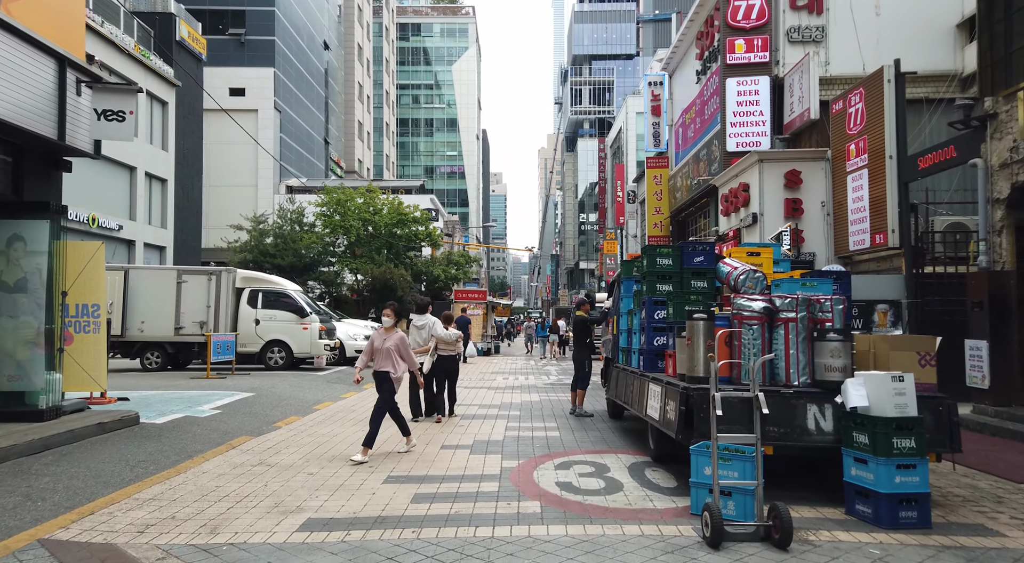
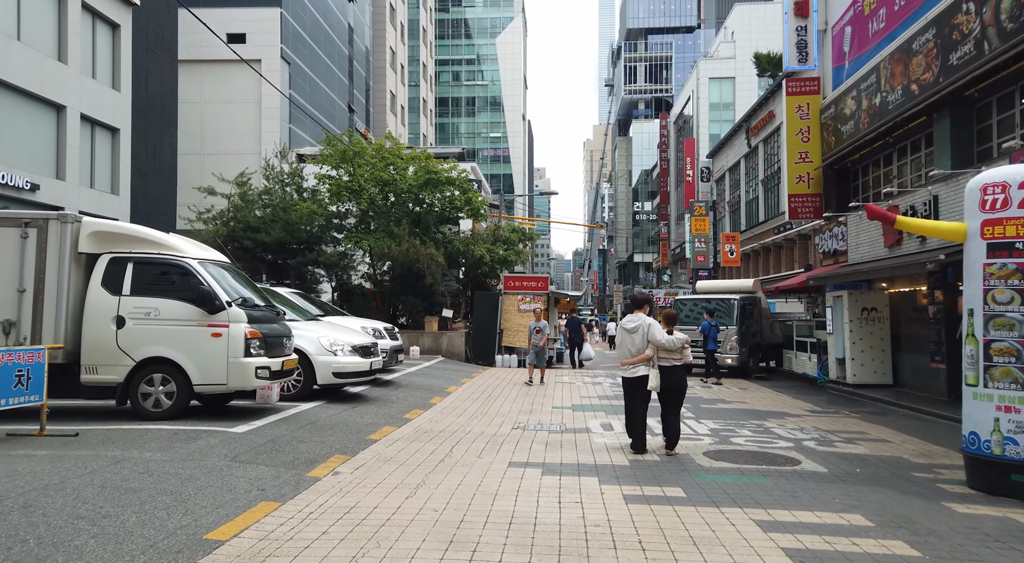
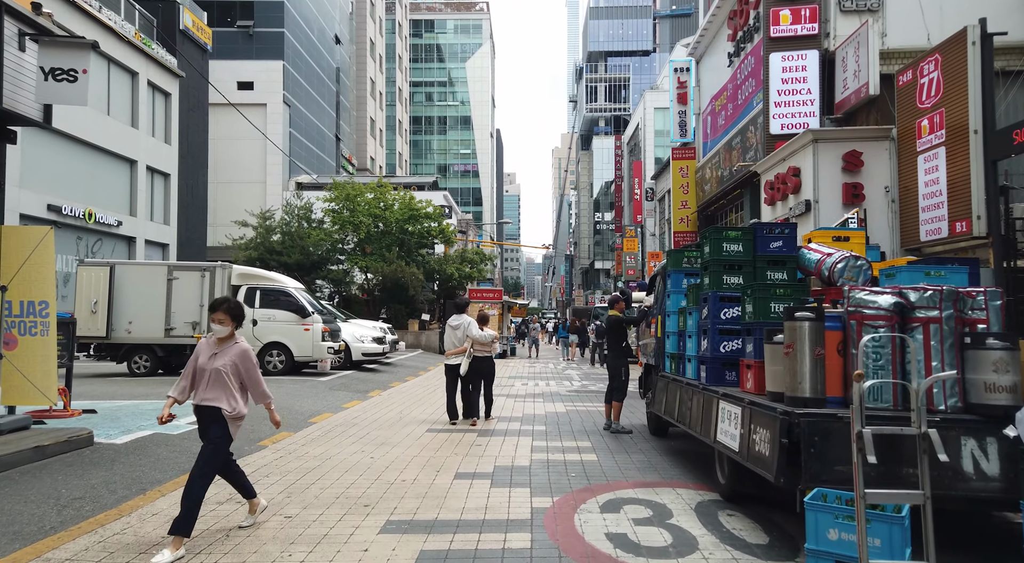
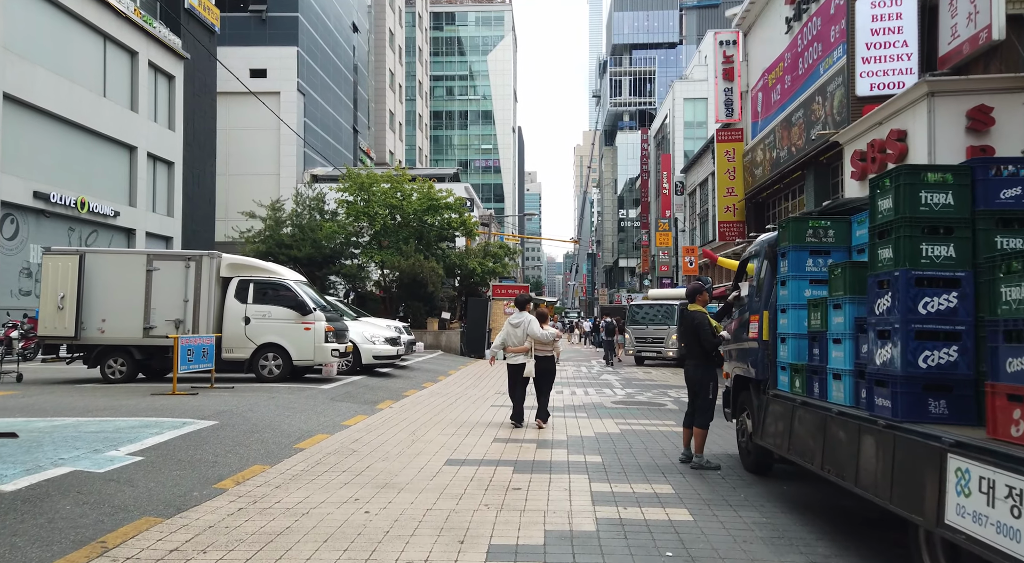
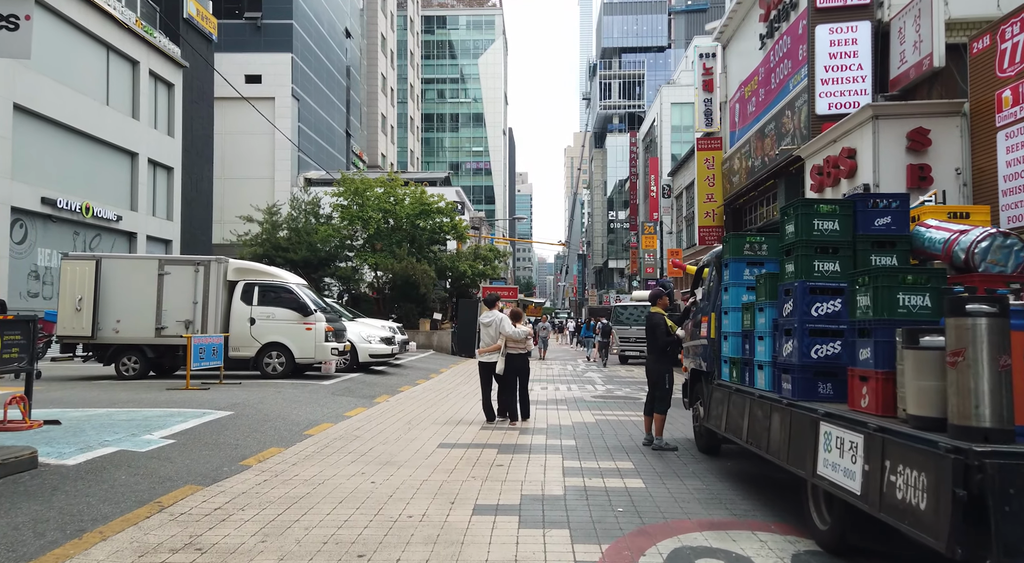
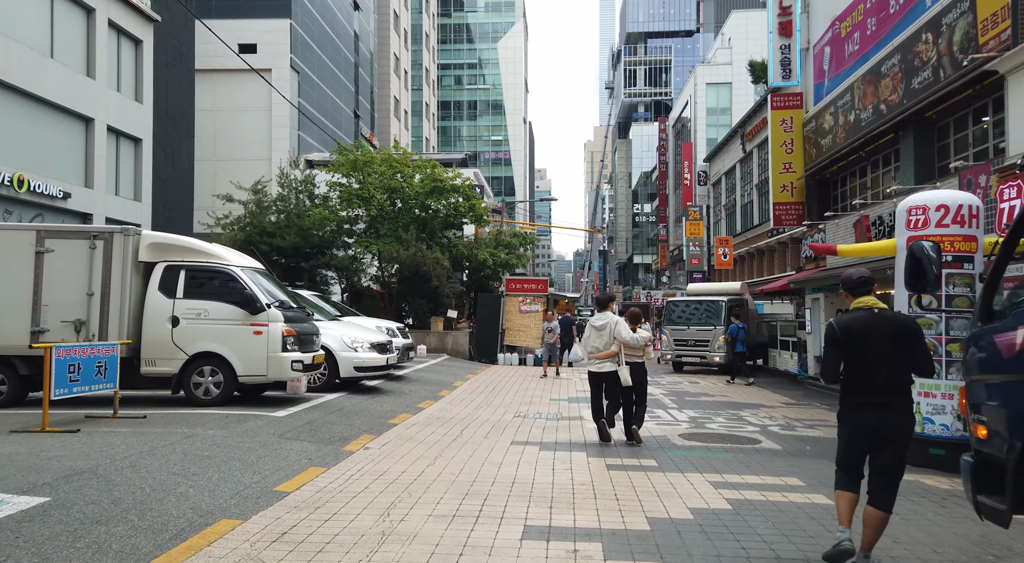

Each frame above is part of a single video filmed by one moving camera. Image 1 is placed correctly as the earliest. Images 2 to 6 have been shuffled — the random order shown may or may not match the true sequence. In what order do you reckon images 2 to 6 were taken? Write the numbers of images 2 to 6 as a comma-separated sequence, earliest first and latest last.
3, 5, 4, 6, 2
